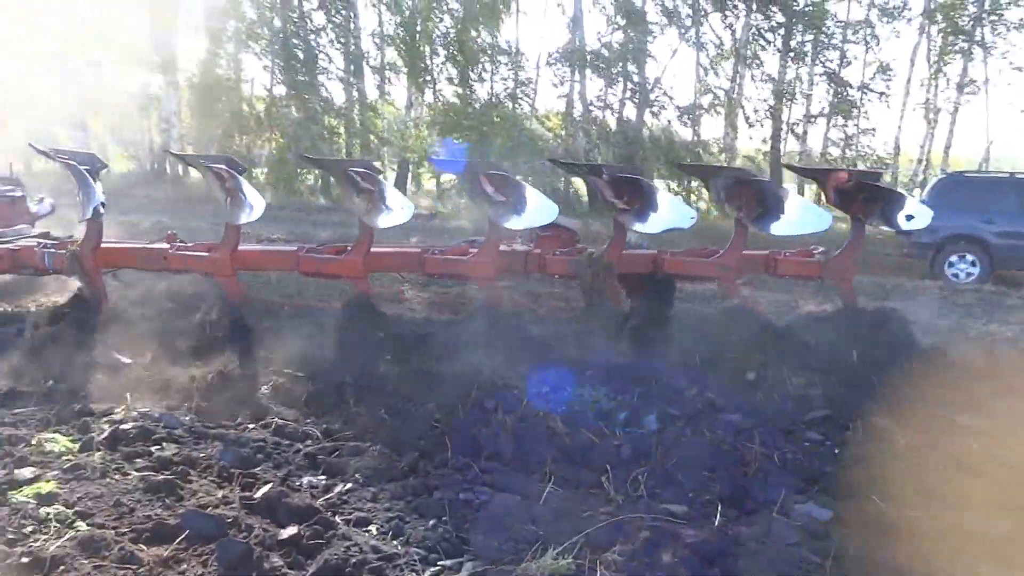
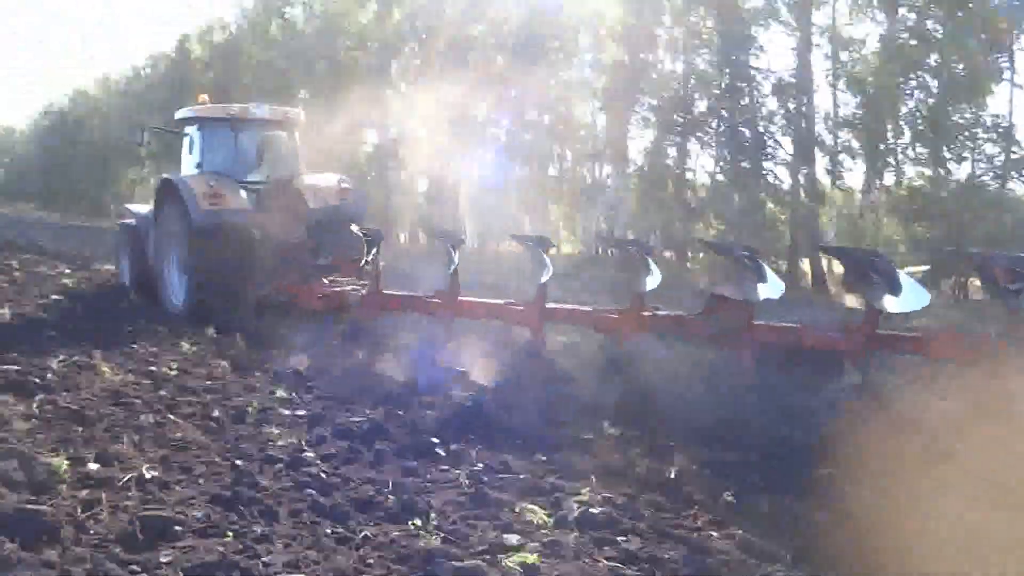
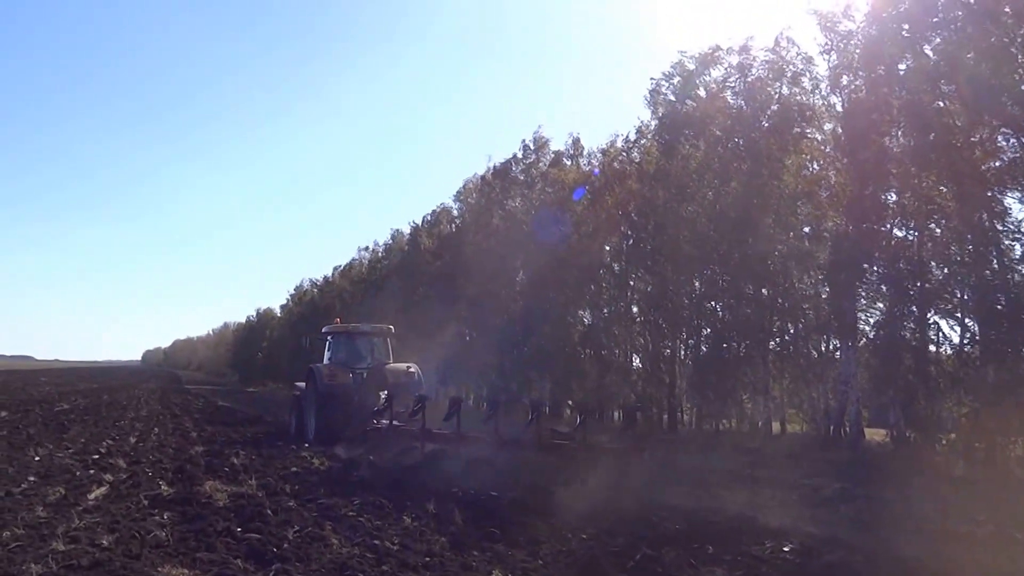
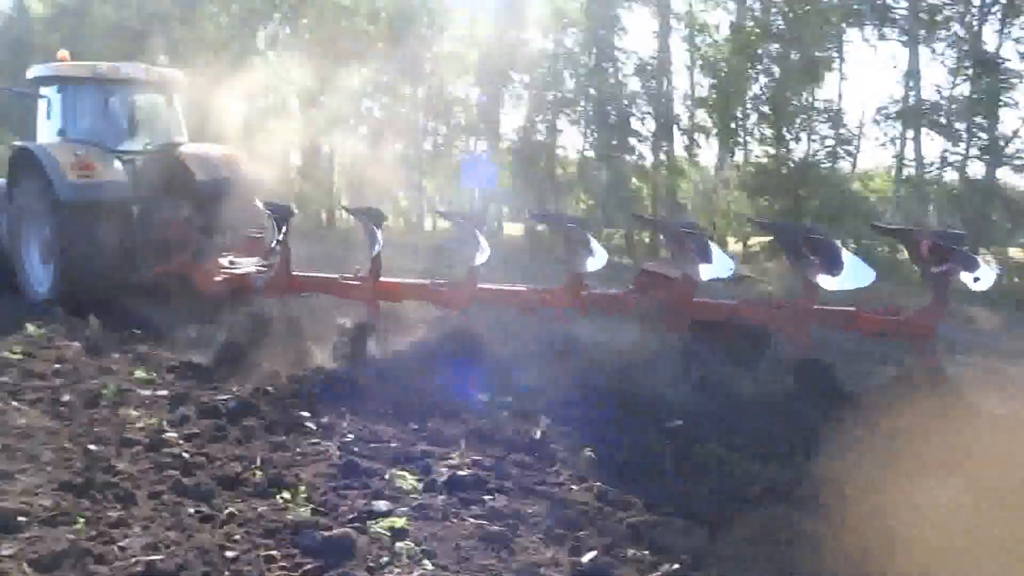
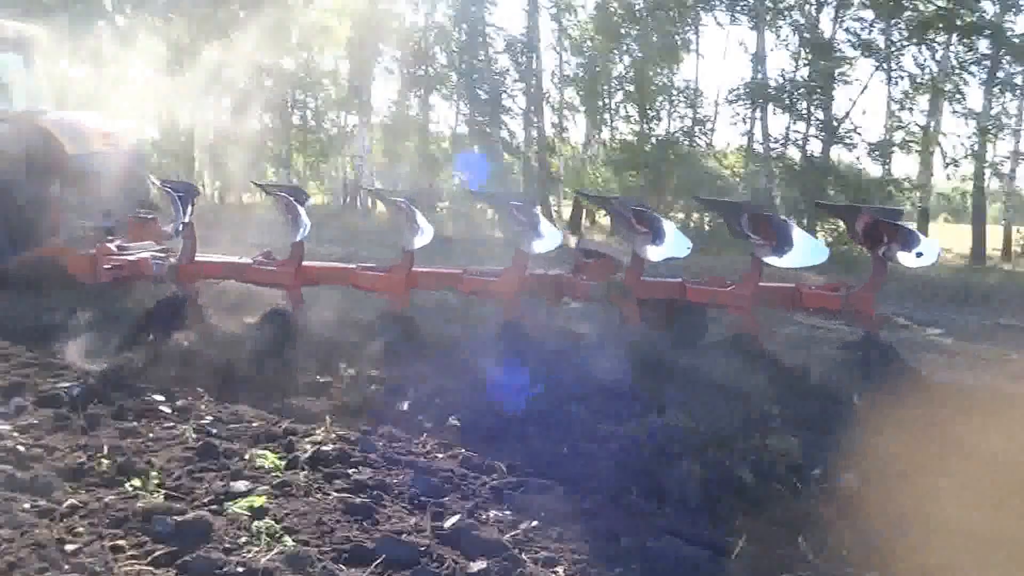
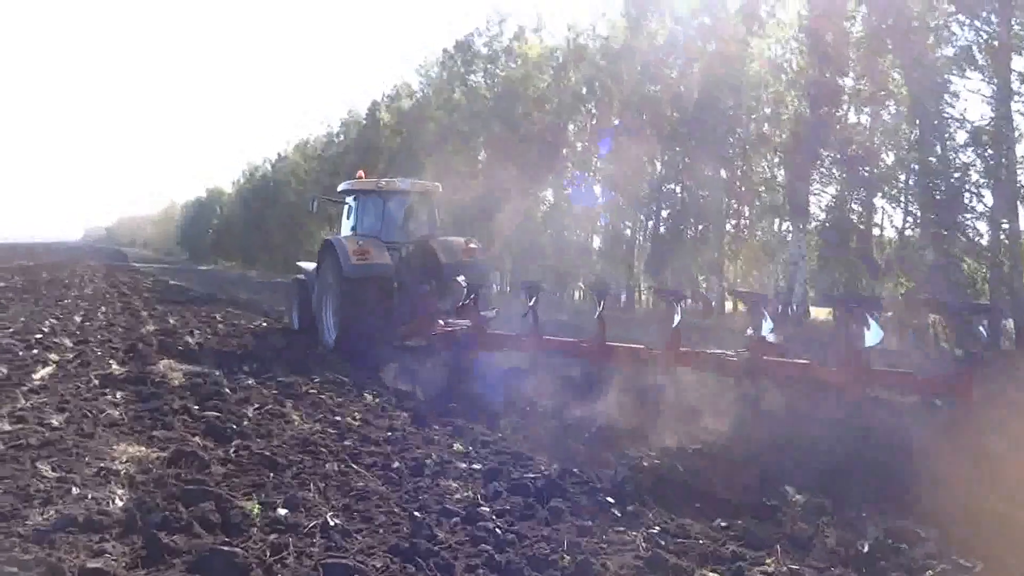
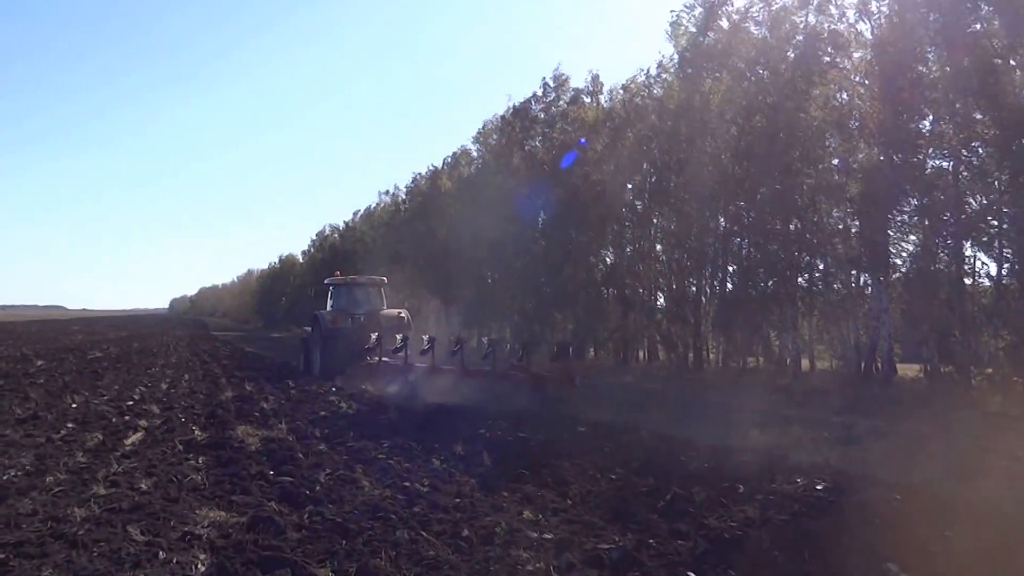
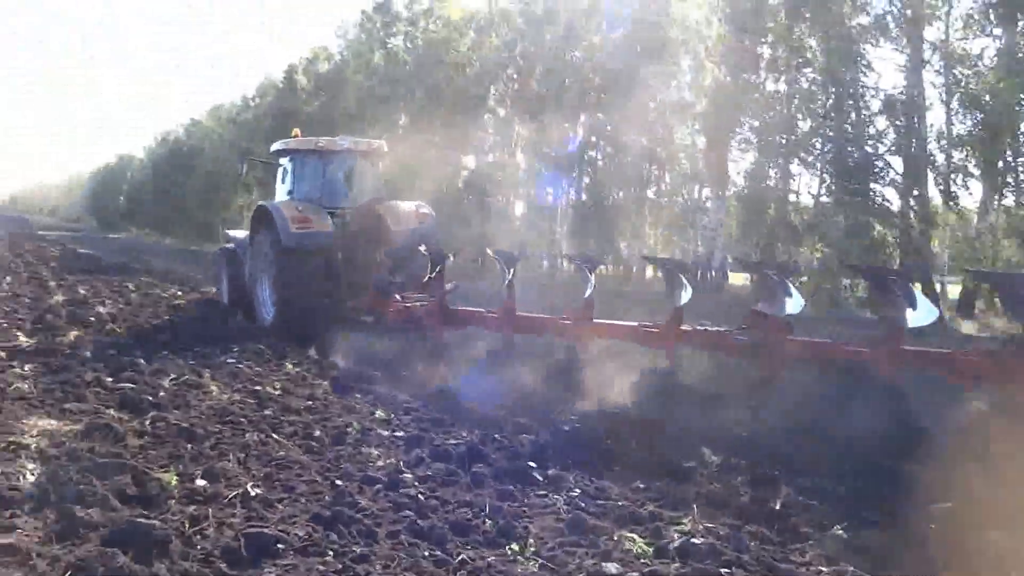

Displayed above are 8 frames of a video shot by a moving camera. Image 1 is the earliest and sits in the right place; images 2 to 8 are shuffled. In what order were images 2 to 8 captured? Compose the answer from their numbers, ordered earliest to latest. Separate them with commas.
5, 4, 2, 8, 6, 3, 7
